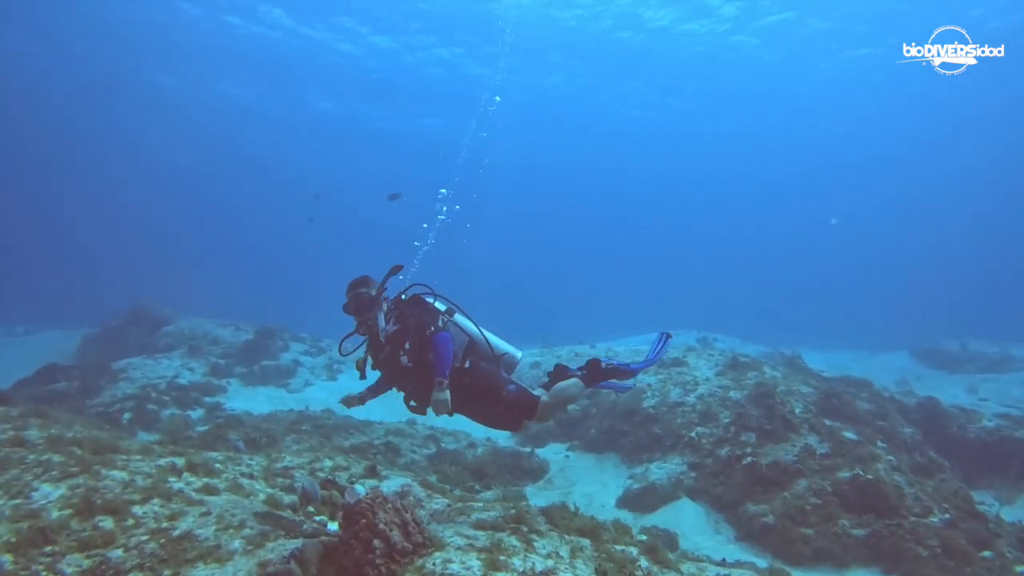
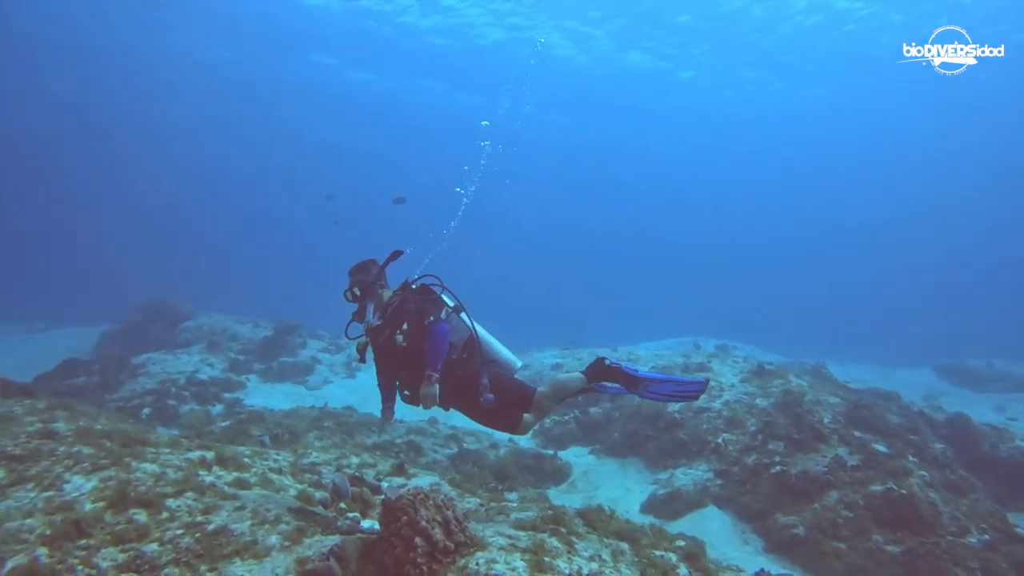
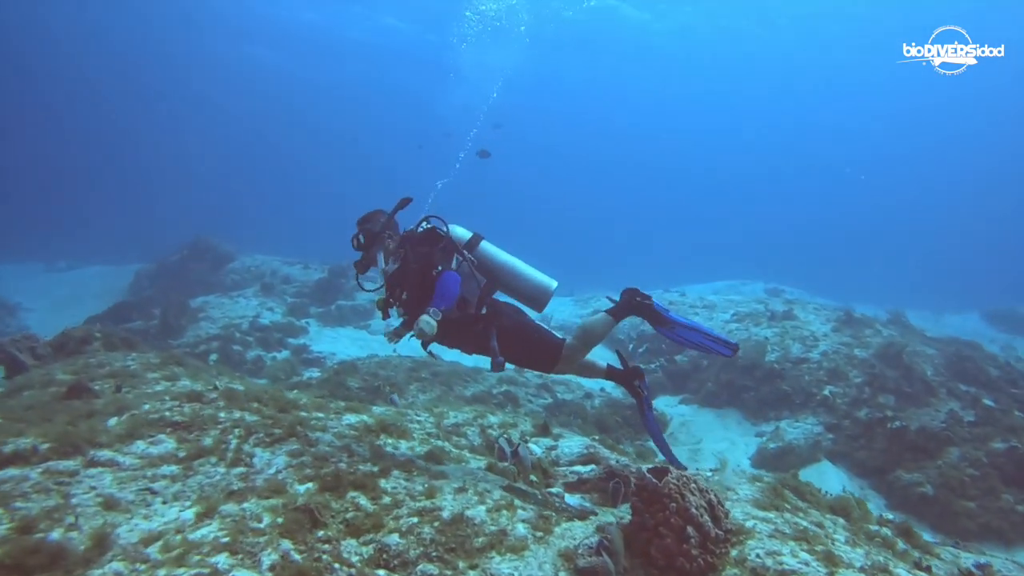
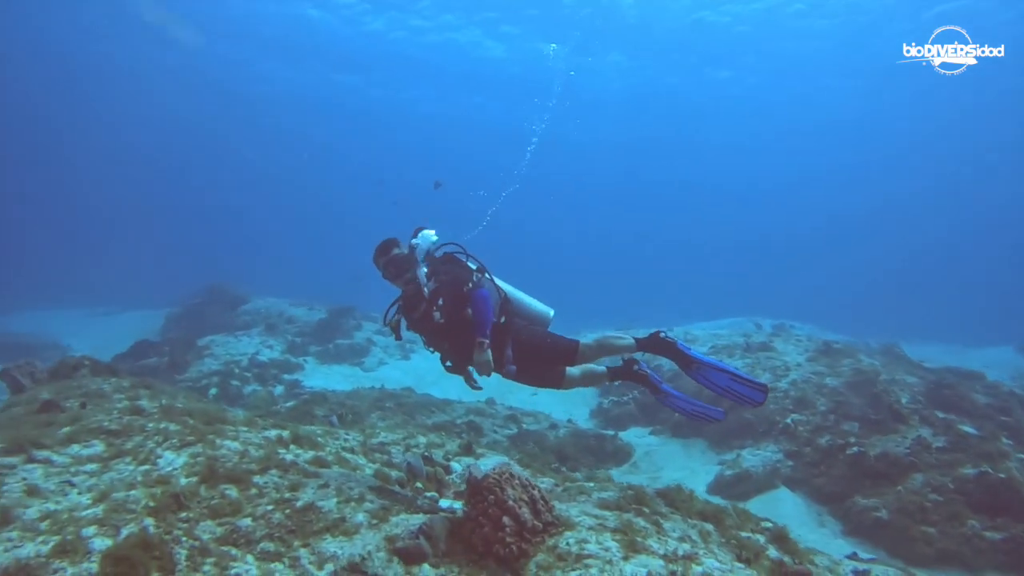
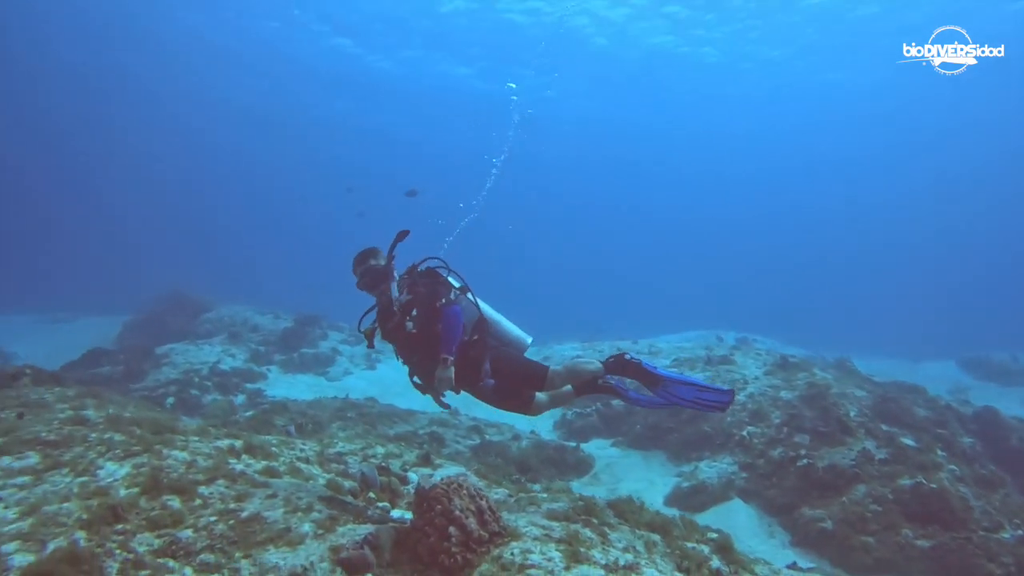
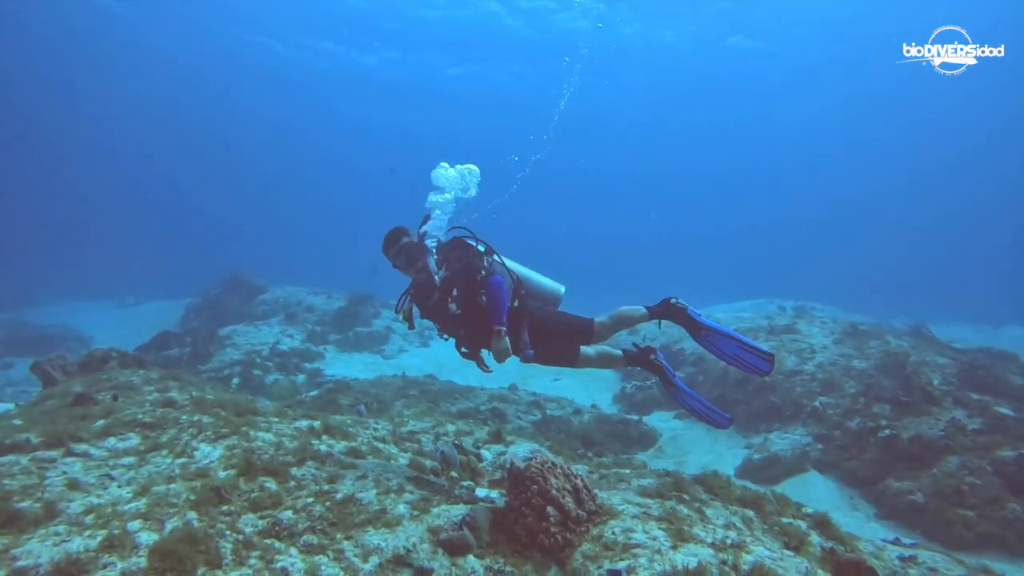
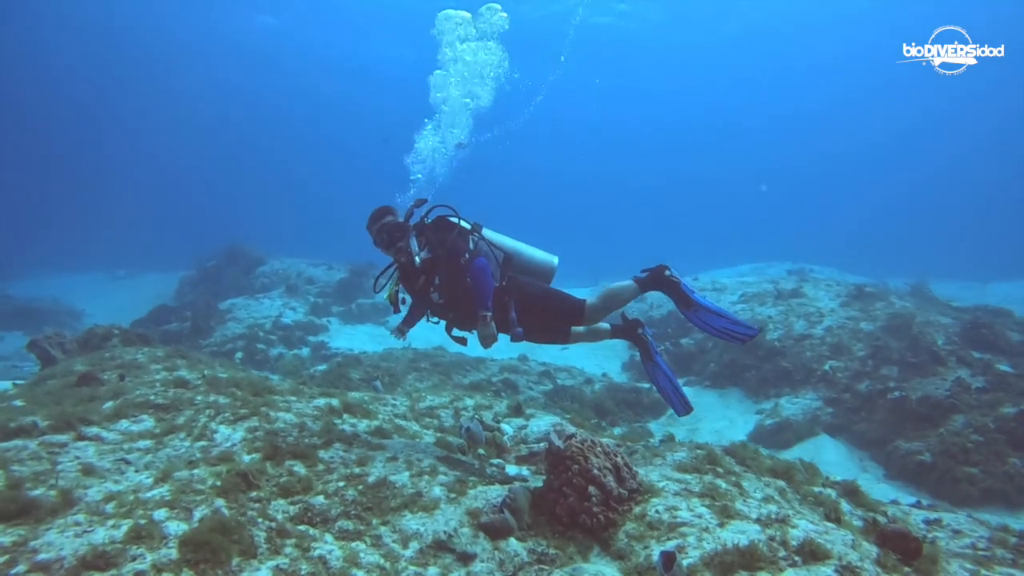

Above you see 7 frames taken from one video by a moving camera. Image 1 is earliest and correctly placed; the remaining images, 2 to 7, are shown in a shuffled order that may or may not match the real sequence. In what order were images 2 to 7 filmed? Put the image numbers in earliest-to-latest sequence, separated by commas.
2, 5, 4, 6, 7, 3
